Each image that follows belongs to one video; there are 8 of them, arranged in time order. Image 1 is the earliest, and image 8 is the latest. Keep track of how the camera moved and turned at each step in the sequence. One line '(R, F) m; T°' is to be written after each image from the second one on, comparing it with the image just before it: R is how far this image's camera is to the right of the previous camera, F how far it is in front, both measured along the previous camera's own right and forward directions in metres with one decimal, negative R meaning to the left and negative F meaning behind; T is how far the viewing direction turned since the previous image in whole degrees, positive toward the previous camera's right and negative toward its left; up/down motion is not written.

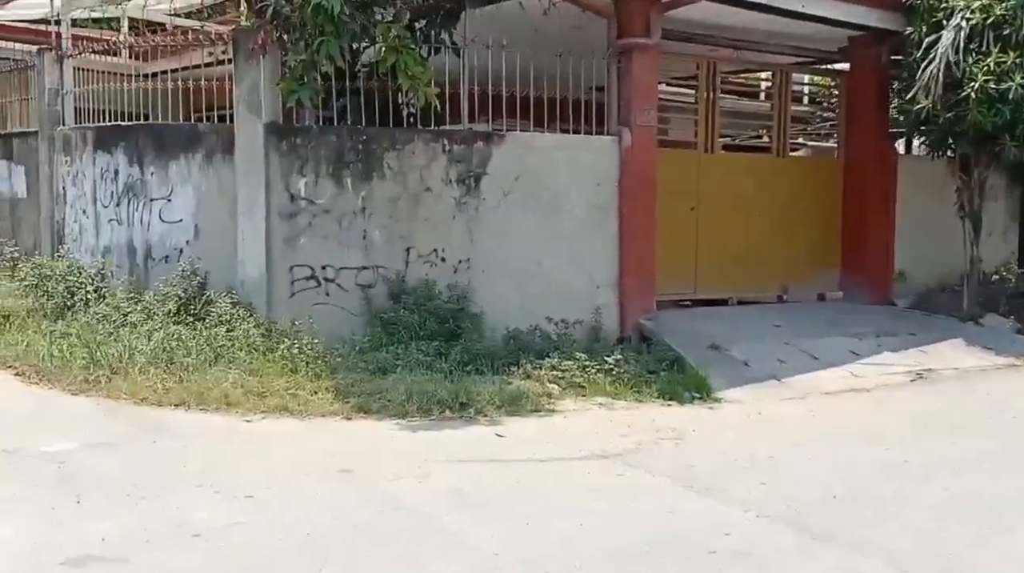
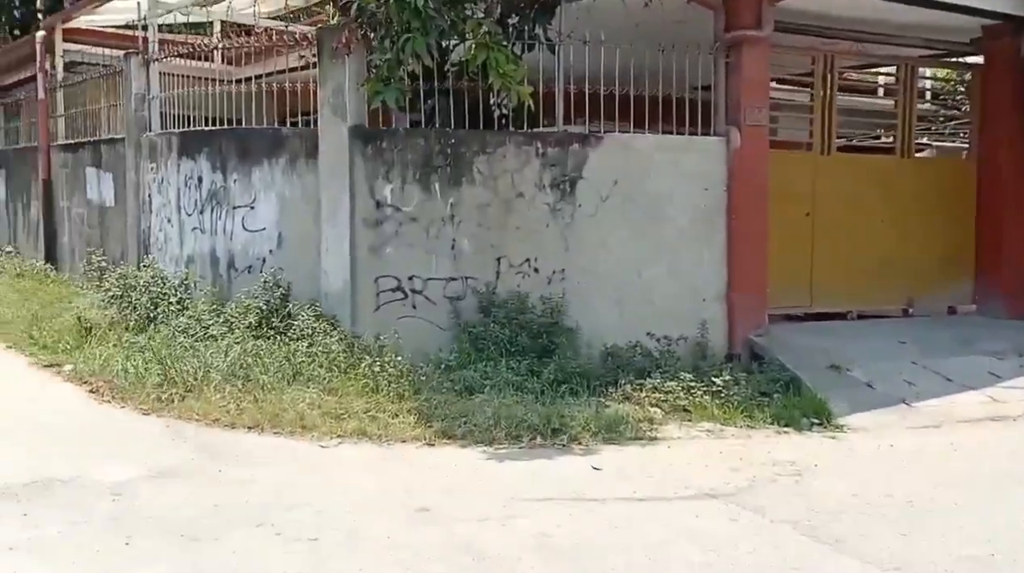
(-0.1, +0.5) m; -4°
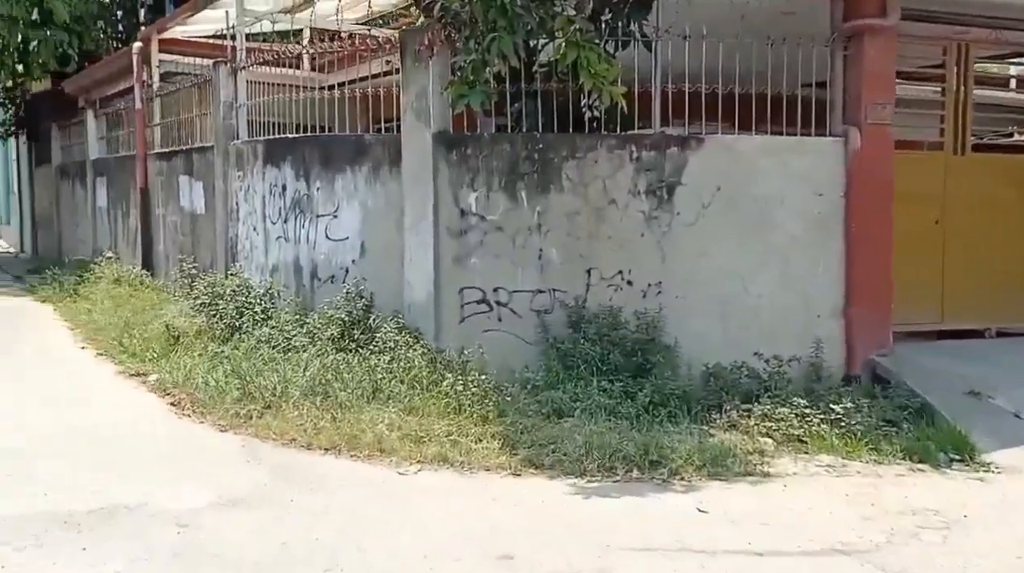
(0.0, +0.5) m; -4°
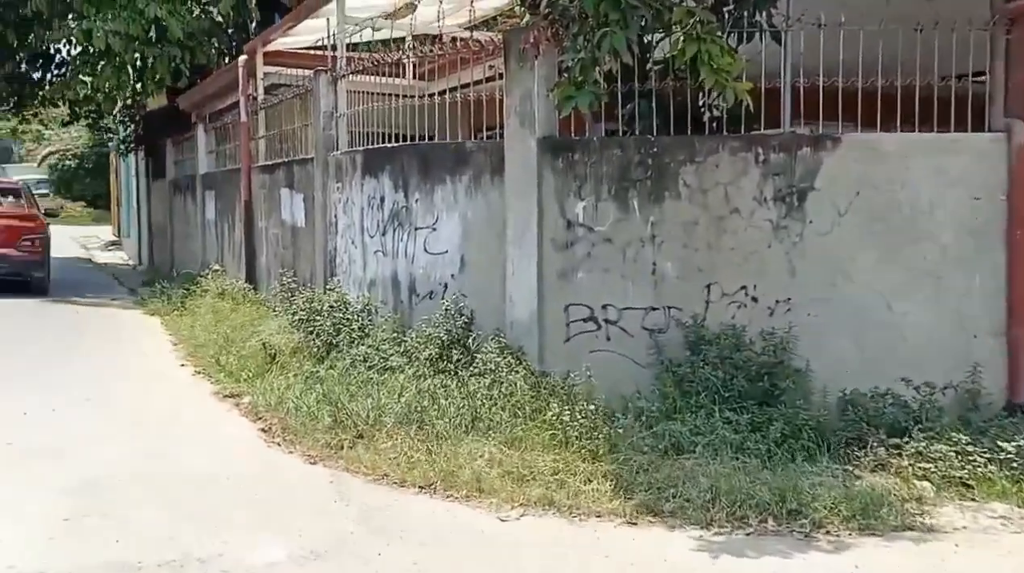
(0.0, +0.6) m; -5°
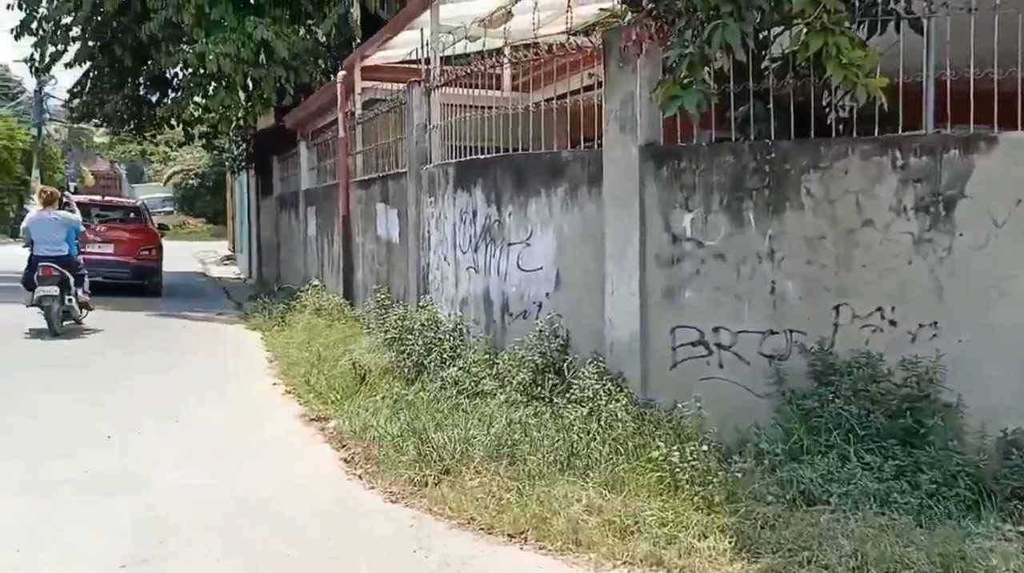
(0.0, +0.6) m; -5°
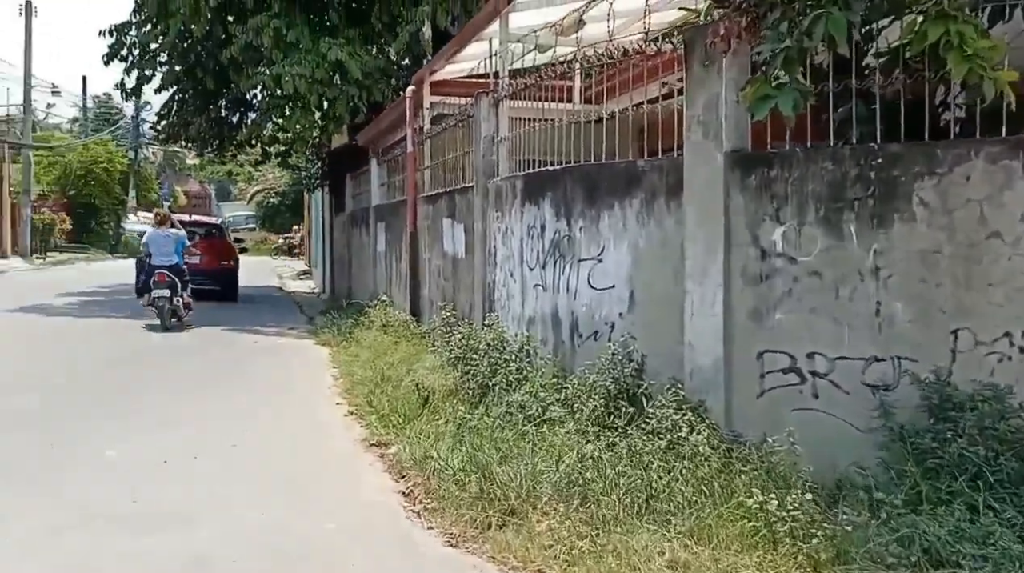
(0.0, +0.6) m; -3°
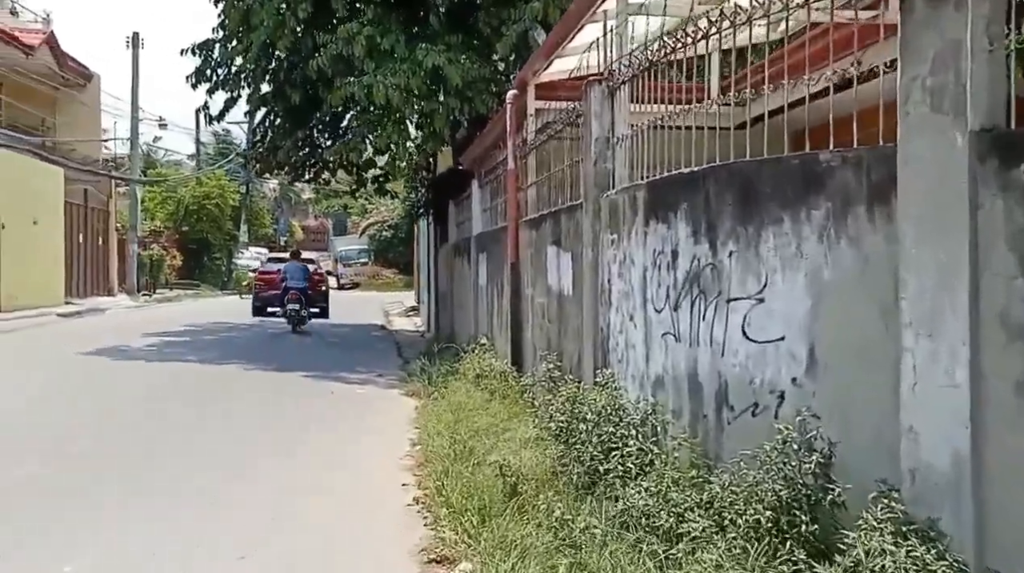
(0.0, +2.2) m; -6°
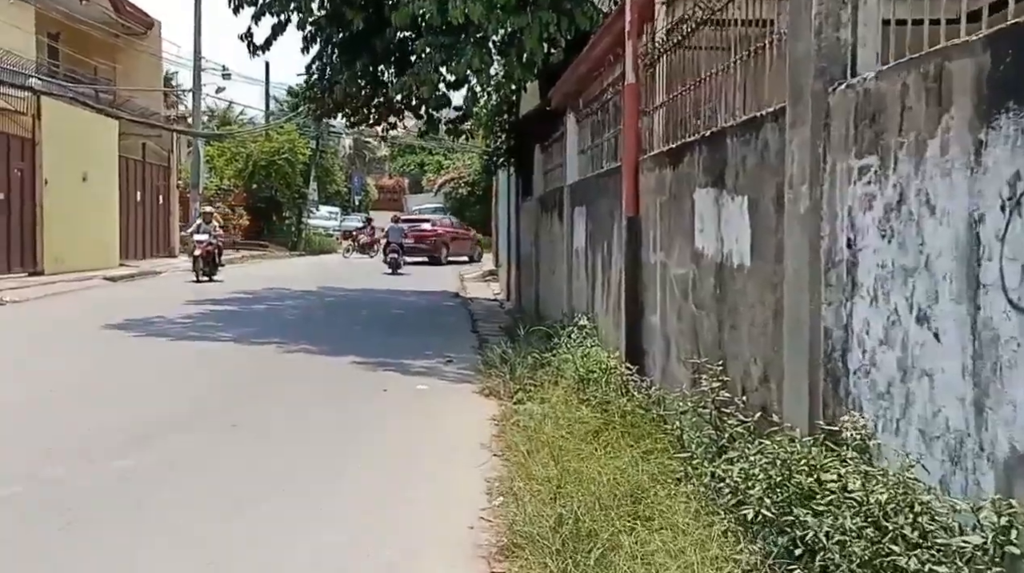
(-0.3, +3.2) m; -4°
